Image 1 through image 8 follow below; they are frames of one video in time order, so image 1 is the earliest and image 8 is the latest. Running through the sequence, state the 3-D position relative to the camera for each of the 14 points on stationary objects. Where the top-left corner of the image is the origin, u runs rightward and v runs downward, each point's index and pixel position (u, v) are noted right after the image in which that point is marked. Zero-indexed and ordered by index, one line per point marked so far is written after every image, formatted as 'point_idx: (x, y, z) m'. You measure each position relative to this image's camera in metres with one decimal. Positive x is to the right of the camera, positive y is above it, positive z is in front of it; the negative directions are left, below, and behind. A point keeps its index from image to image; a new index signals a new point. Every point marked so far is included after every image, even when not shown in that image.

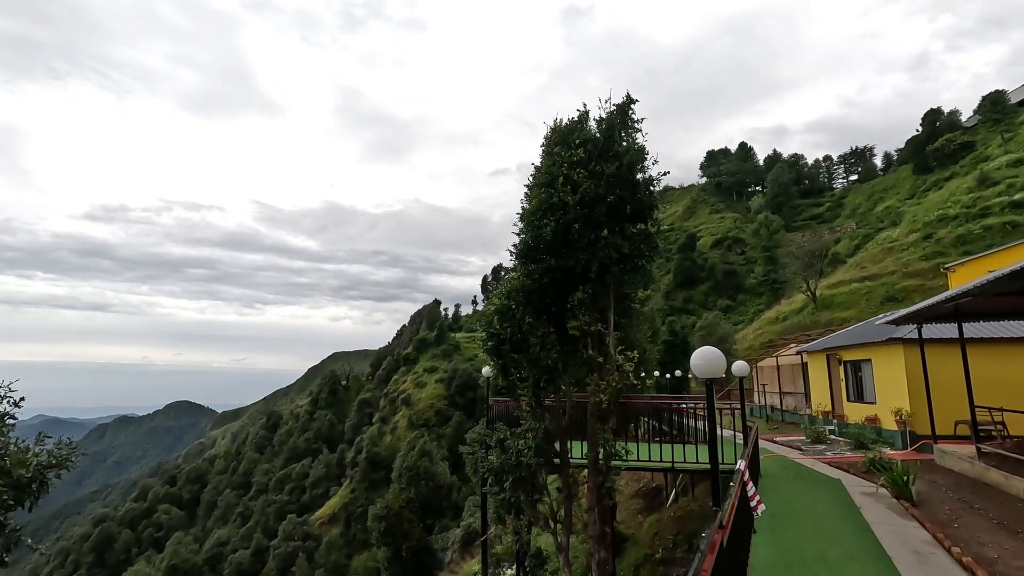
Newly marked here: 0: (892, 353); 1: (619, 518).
0: (+7.6, -1.3, +10.3) m
1: (+2.9, -6.1, +13.8) m
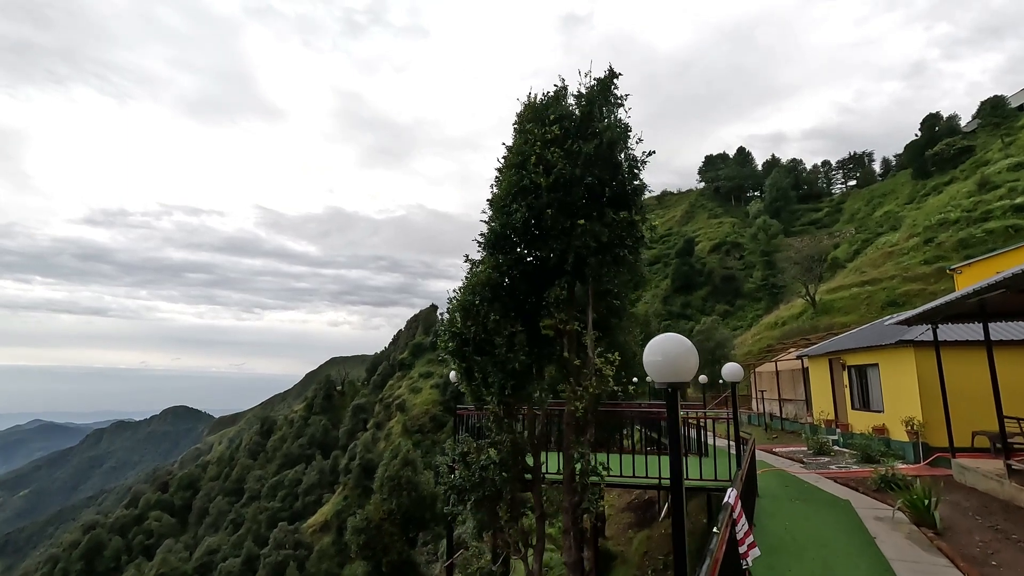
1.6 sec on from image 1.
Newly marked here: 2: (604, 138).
0: (+7.1, -1.3, +9.5) m
1: (+2.4, -6.1, +12.9) m
2: (+1.1, +1.9, +6.4) m
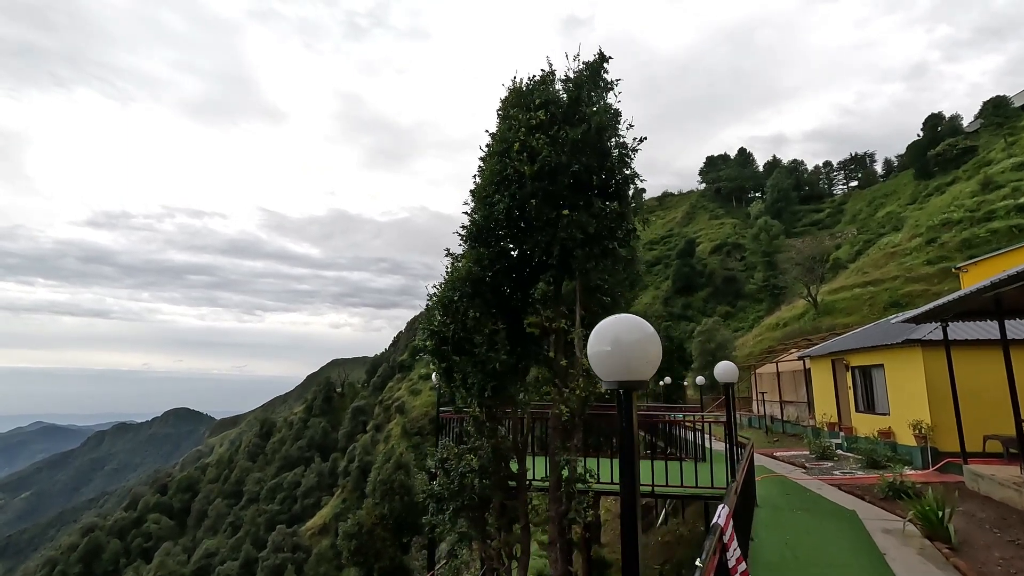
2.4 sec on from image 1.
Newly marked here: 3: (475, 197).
0: (+6.9, -1.2, +9.1) m
1: (+2.2, -6.1, +12.5) m
2: (+0.9, +1.9, +6.1) m
3: (-0.5, +1.1, +6.5) m
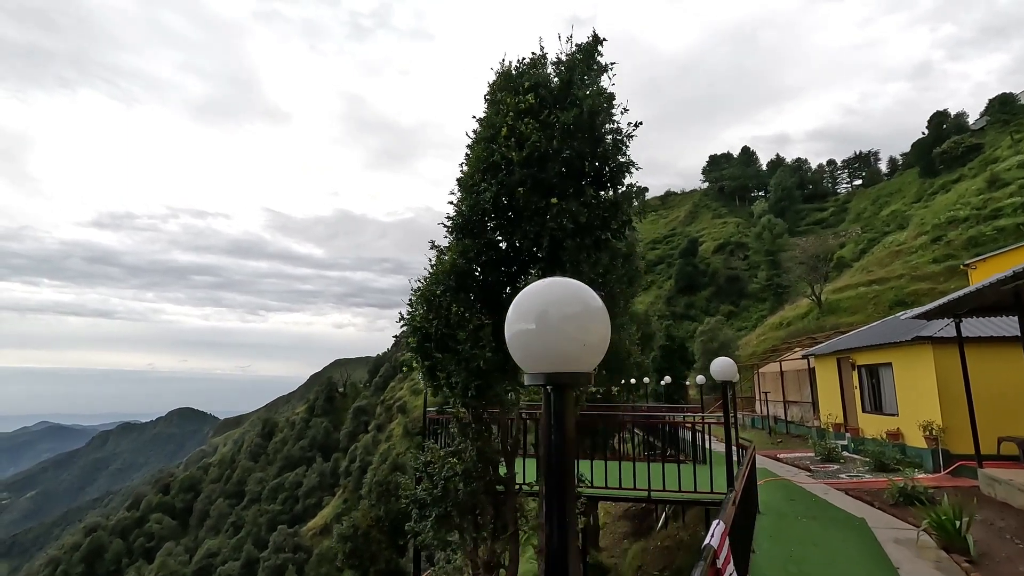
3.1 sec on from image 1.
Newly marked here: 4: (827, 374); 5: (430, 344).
0: (+6.8, -1.1, +8.7) m
1: (+2.1, -6.0, +12.1) m
2: (+0.8, +2.0, +5.7) m
3: (-0.6, +1.2, +6.1) m
4: (+7.8, -2.1, +12.9) m
5: (-0.9, -0.6, +5.7) m
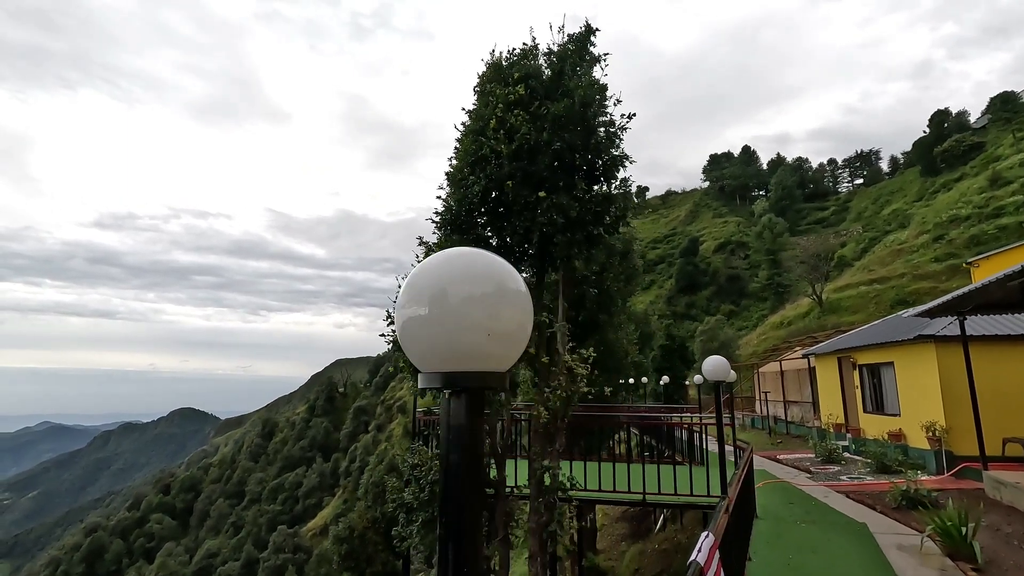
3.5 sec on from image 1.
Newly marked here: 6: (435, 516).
0: (+6.7, -1.1, +8.5) m
1: (+2.0, -6.0, +12.0) m
2: (+0.7, +2.0, +5.5) m
3: (-0.7, +1.2, +6.0) m
4: (+7.7, -2.1, +12.7) m
5: (-1.0, -0.6, +5.5) m
6: (-0.8, -2.3, +5.3) m
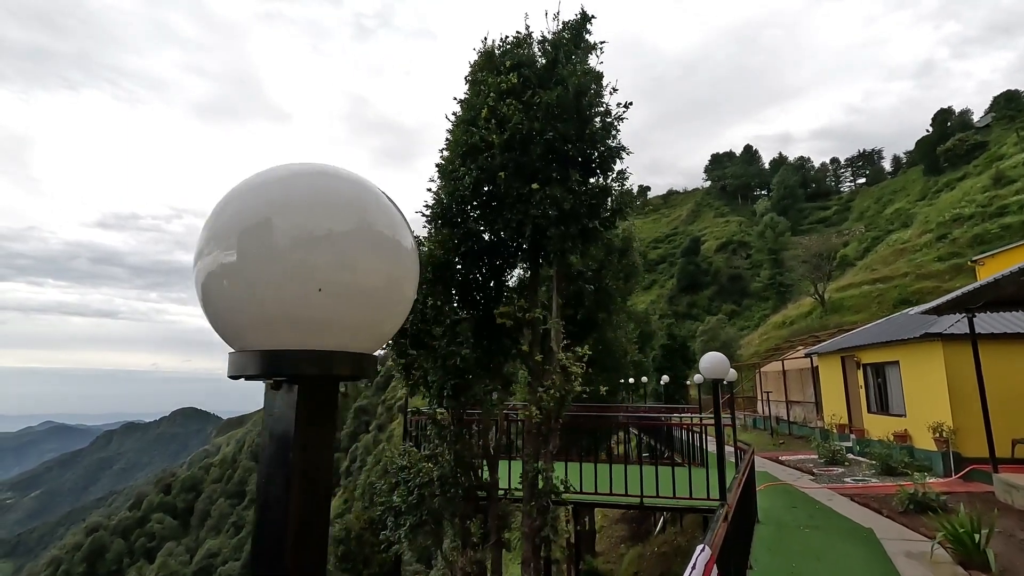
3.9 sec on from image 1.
0: (+6.6, -1.0, +8.3) m
1: (+2.0, -5.9, +11.8) m
2: (+0.6, +2.1, +5.3) m
3: (-0.8, +1.3, +5.8) m
4: (+7.7, -2.0, +12.5) m
5: (-1.1, -0.5, +5.3) m
6: (-0.9, -2.3, +5.1) m
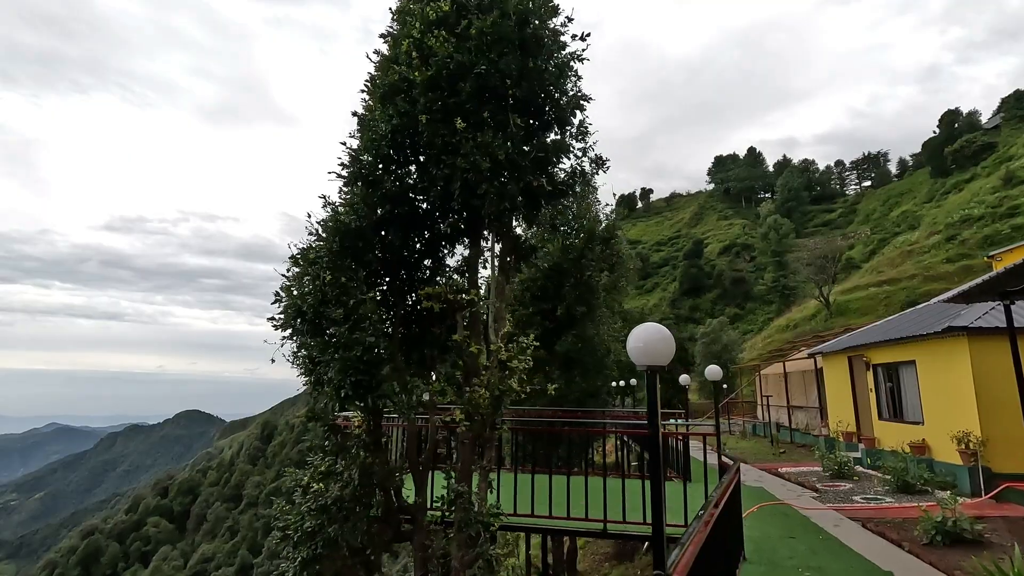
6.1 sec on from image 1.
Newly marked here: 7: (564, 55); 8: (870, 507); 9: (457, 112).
0: (+6.1, -0.9, +7.2) m
1: (+1.4, -5.8, +10.7) m
2: (0.0, +2.3, +4.3) m
3: (-1.4, +1.5, +4.7) m
4: (+7.1, -1.9, +11.4) m
5: (-1.7, -0.3, +4.3) m
6: (-1.5, -2.1, +4.1) m
7: (+0.5, +2.1, +4.6) m
8: (+4.1, -2.5, +6.0) m
9: (-0.4, +1.4, +4.2) m
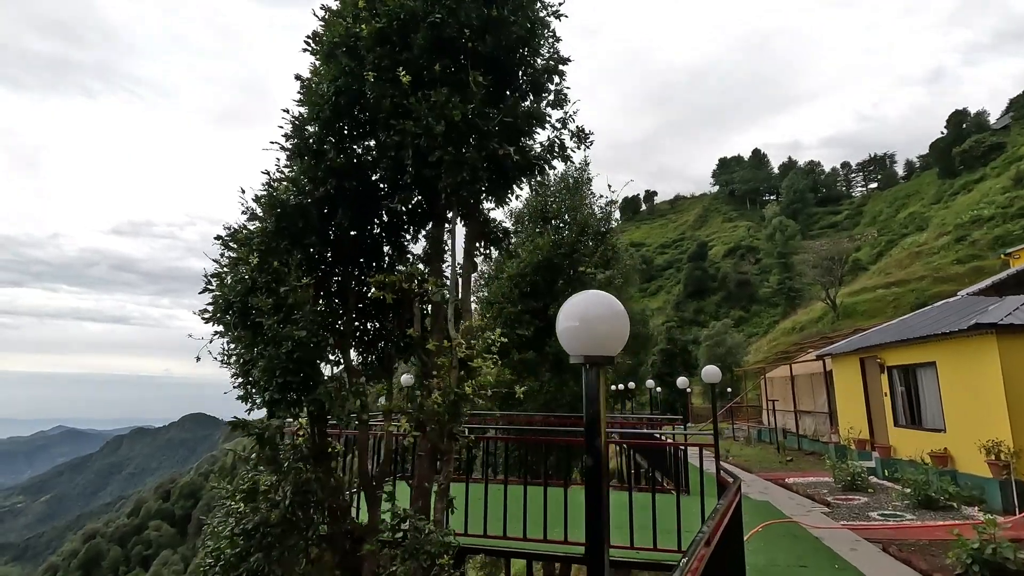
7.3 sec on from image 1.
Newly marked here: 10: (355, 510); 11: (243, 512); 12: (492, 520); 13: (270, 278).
0: (+5.8, -0.8, +6.6) m
1: (+1.2, -5.7, +10.0) m
2: (-0.3, +2.4, +3.7) m
3: (-1.7, +1.6, +4.2) m
4: (+6.9, -1.9, +10.7) m
5: (-1.9, -0.2, +3.7) m
6: (-1.7, -2.0, +3.5) m
7: (+0.2, +2.2, +4.0) m
8: (+3.8, -2.4, +5.3) m
9: (-0.7, +1.5, +3.6) m
10: (-1.1, -1.6, +3.8) m
11: (-1.8, -1.6, +3.6) m
12: (-0.2, -2.4, +5.4) m
13: (-1.6, 0.0, +3.6) m
